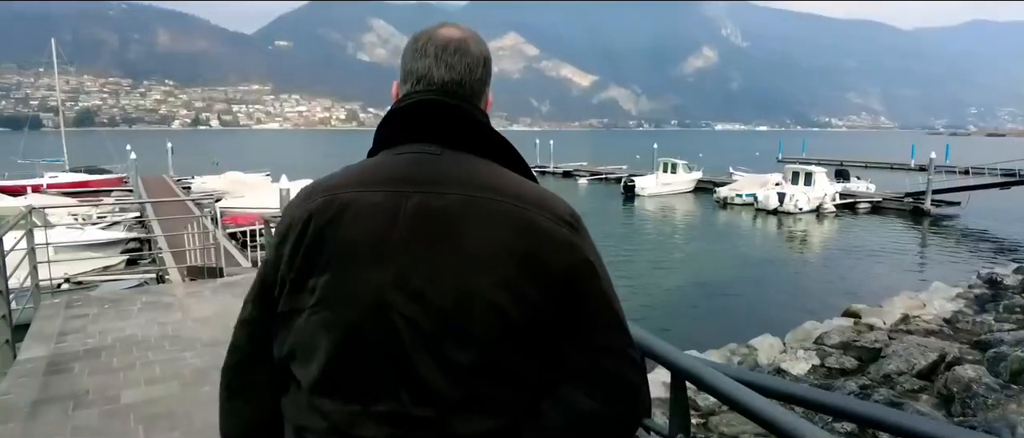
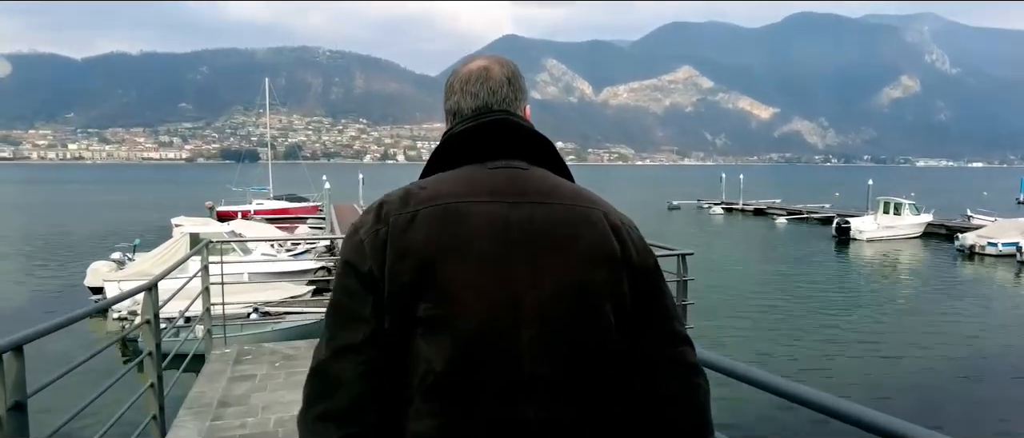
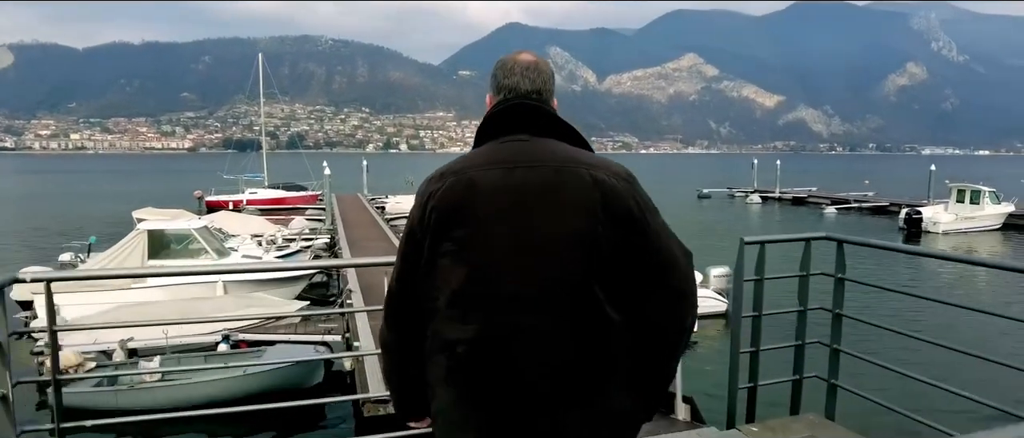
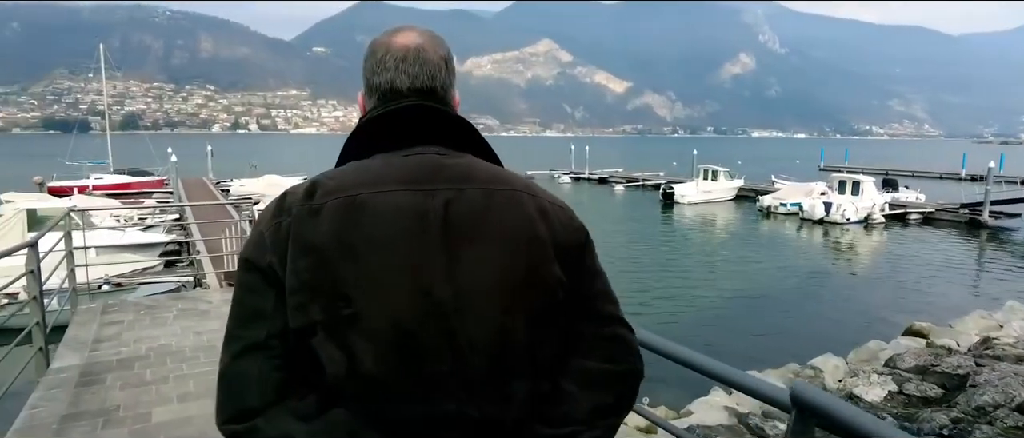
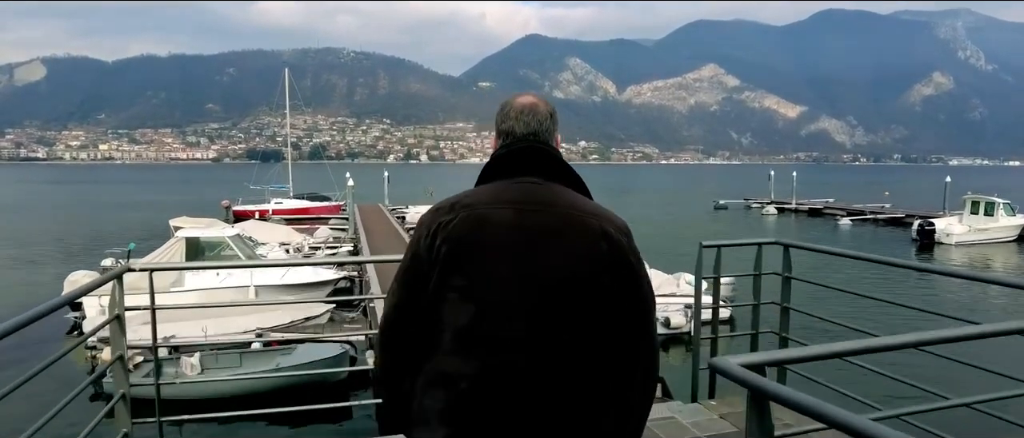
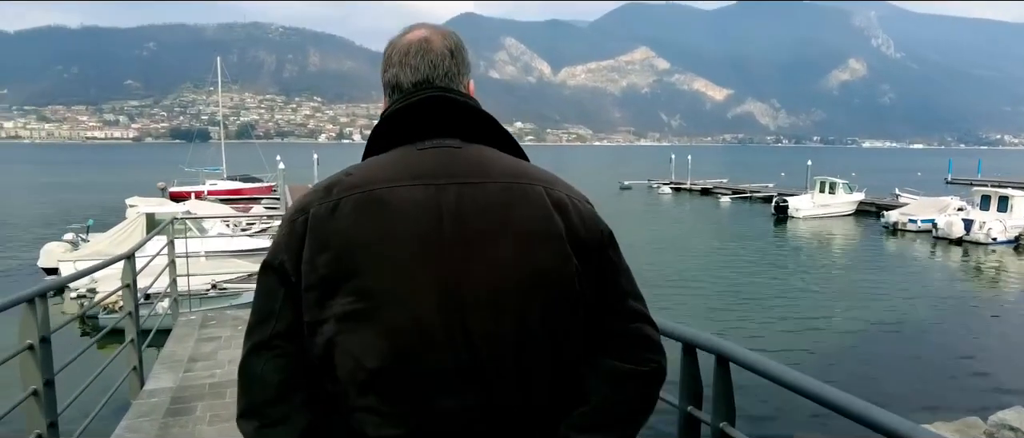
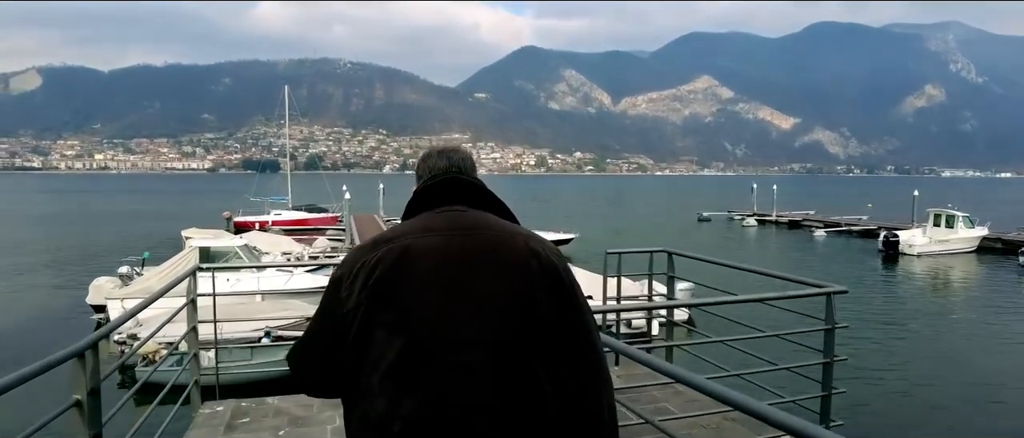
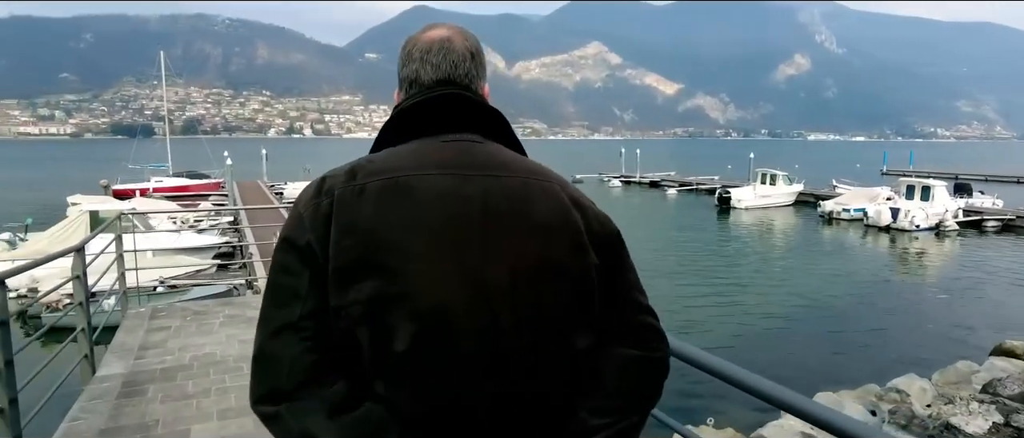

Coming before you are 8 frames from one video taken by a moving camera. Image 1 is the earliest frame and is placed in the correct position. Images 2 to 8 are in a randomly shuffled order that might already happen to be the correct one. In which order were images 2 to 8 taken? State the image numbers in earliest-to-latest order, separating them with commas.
4, 8, 6, 2, 7, 5, 3
